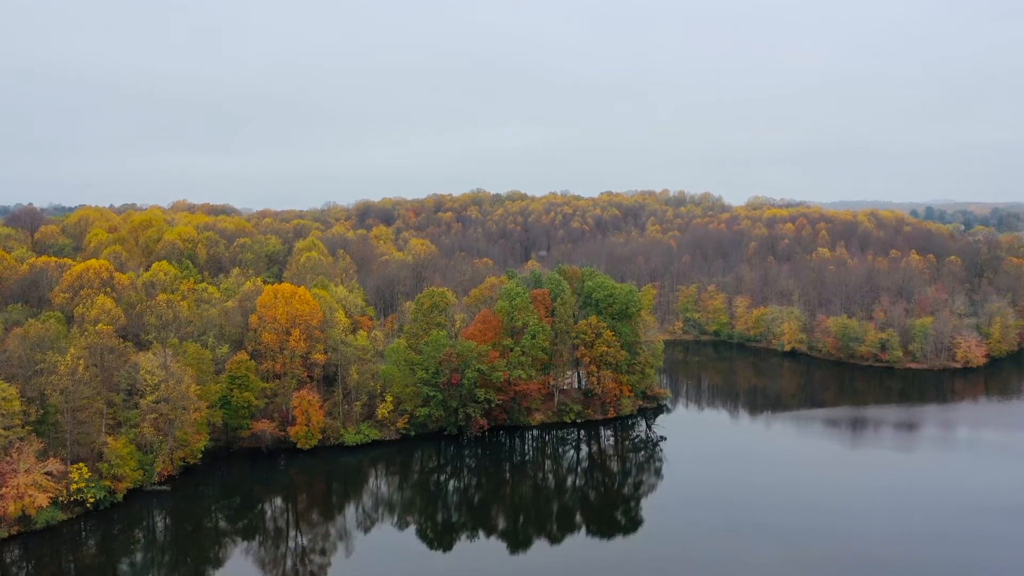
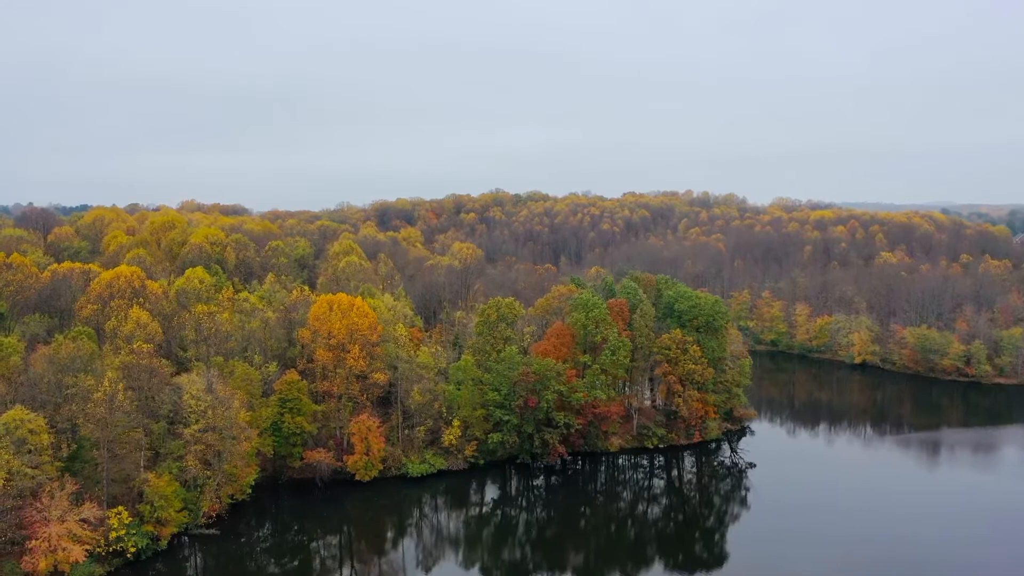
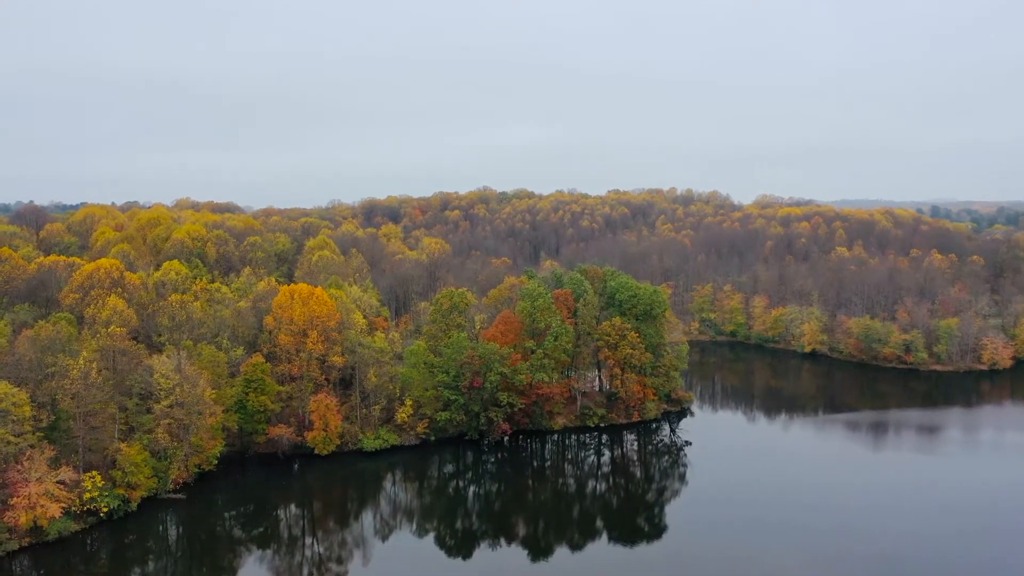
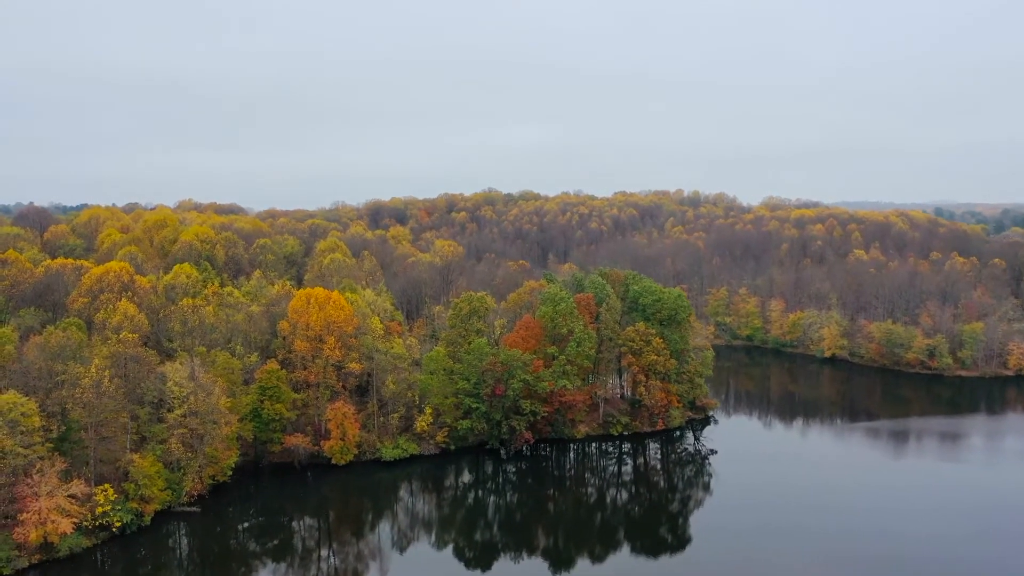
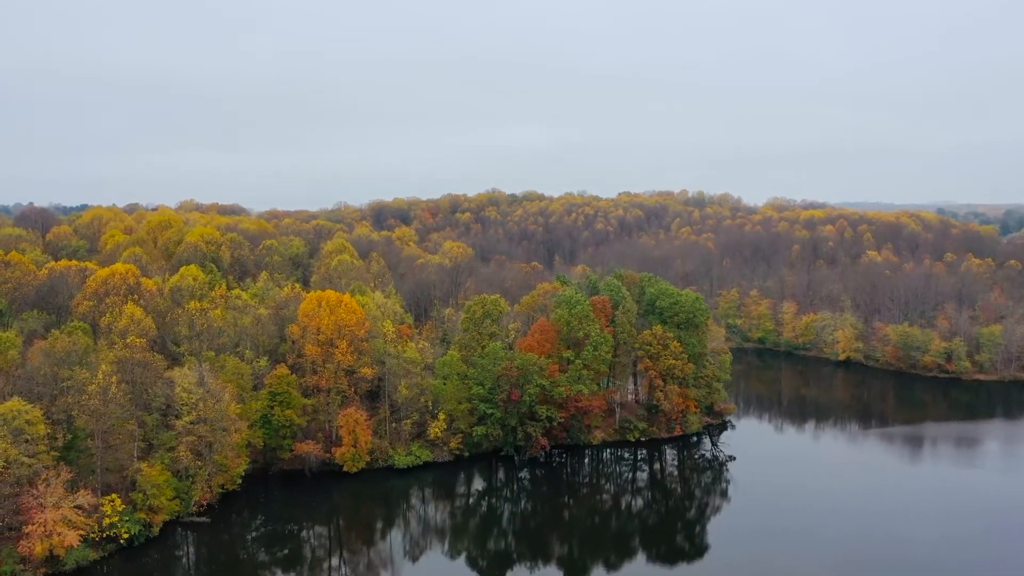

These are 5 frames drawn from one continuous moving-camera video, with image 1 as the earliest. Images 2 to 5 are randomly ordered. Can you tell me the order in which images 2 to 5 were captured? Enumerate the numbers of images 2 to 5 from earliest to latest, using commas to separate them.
3, 4, 5, 2
